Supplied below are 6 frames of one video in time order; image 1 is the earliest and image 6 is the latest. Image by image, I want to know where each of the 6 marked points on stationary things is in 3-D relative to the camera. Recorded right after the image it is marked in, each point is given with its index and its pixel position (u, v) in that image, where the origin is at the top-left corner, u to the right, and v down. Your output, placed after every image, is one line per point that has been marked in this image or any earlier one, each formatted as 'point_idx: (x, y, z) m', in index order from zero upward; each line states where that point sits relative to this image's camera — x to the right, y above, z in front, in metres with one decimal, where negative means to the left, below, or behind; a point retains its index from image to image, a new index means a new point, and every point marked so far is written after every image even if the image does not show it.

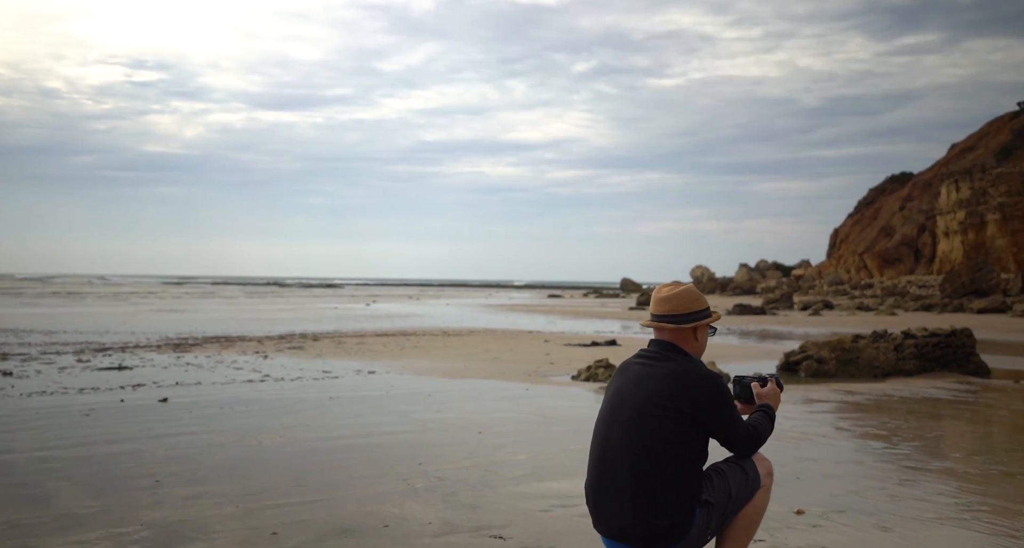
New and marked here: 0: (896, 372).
0: (+6.9, -1.7, +13.0) m
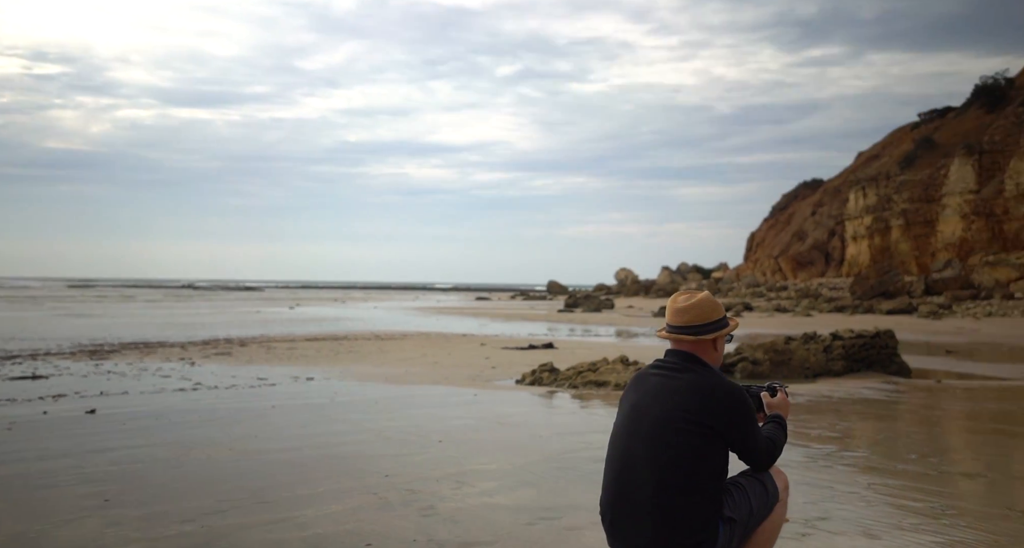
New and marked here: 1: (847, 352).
0: (+5.8, -1.8, +13.5) m
1: (+6.4, -1.5, +13.8) m
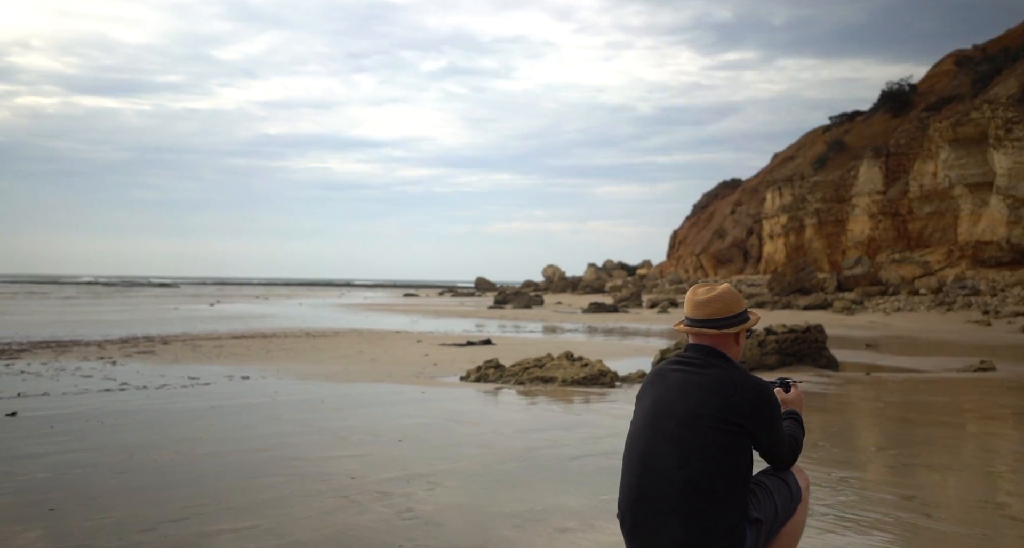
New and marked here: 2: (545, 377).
0: (+4.8, -1.8, +13.9) m
1: (+5.3, -1.4, +14.3) m
2: (+0.5, -1.6, +10.9) m
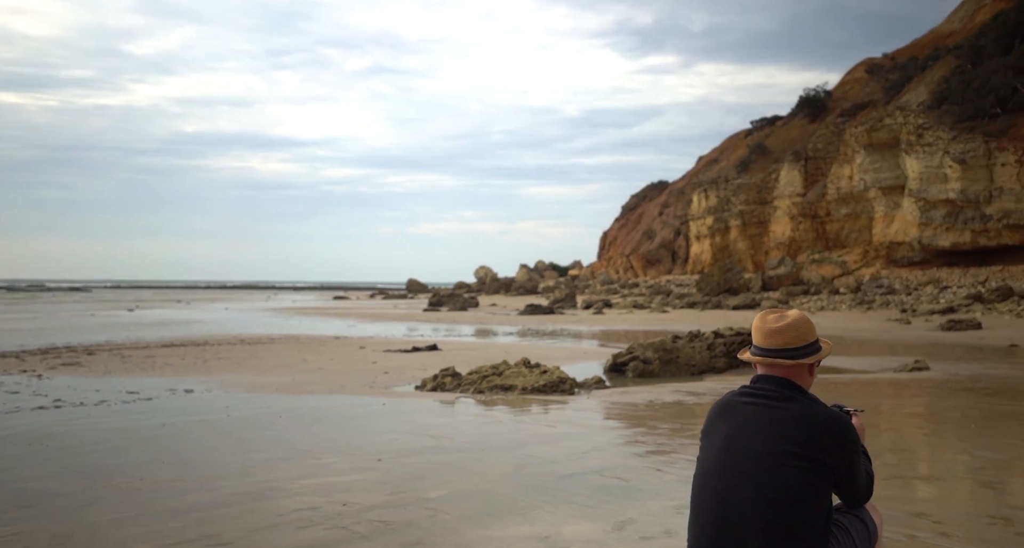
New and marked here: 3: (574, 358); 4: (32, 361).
0: (+3.9, -1.9, +14.2) m
1: (+4.4, -1.5, +14.6) m
2: (-0.1, -1.7, +10.8) m
3: (+1.6, -2.1, +17.8) m
4: (-12.9, -2.4, +19.9) m
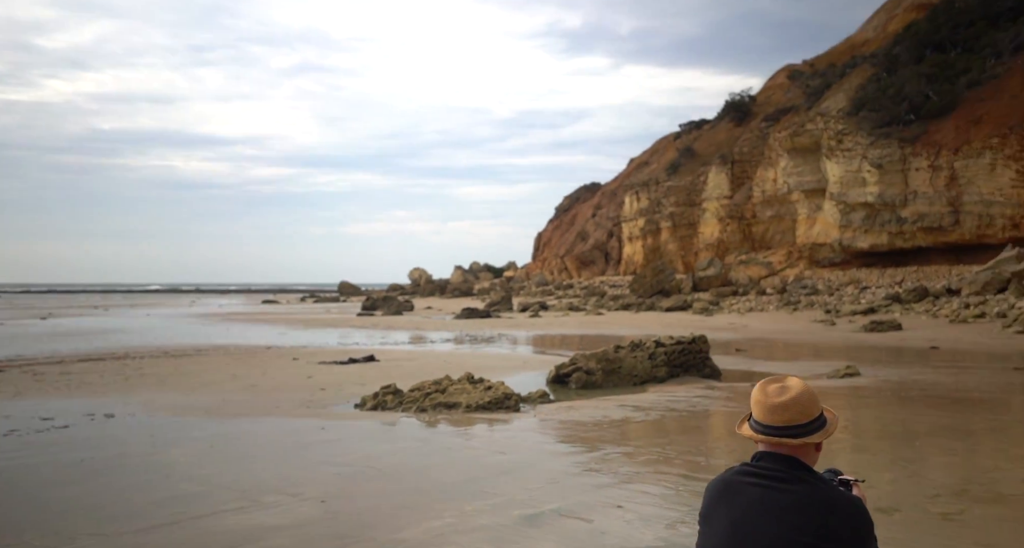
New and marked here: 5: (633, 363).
0: (+2.7, -2.0, +14.2) m
1: (+3.2, -1.7, +14.7) m
2: (-0.9, -1.9, +10.5) m
3: (+0.2, -2.3, +17.6) m
4: (-14.5, -2.8, +18.5) m
5: (+2.4, -1.8, +14.3) m
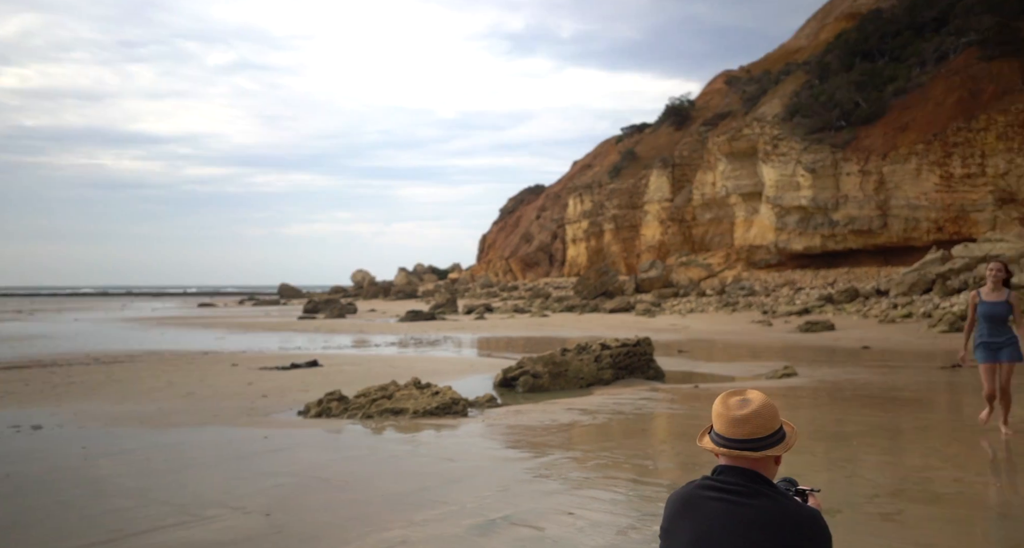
0: (+1.7, -2.1, +14.4) m
1: (+2.1, -1.8, +14.9) m
2: (-1.7, -1.9, +10.4) m
3: (-1.1, -2.4, +17.5) m
4: (-15.8, -2.9, +17.3) m
5: (+1.3, -1.8, +14.4) m
